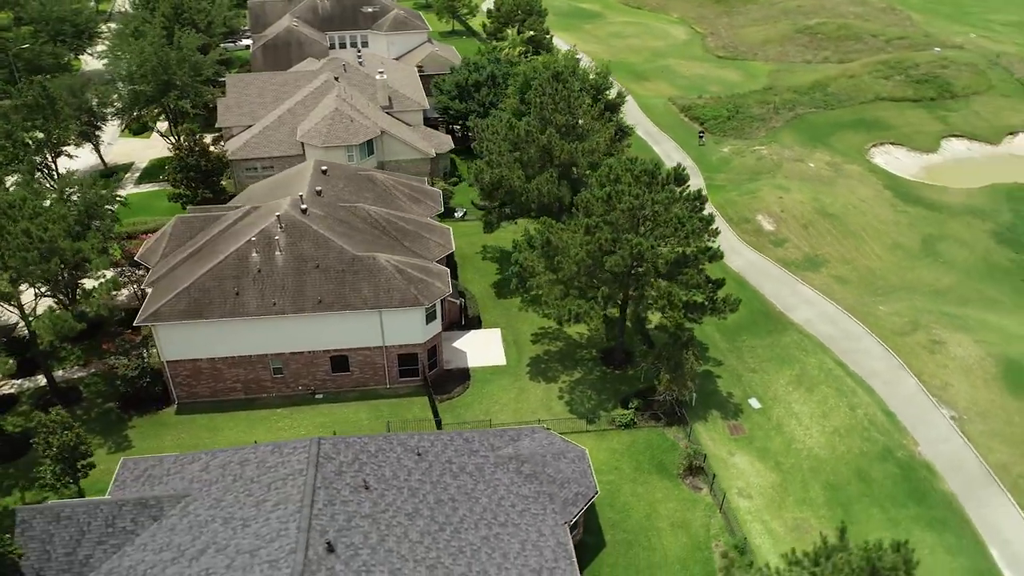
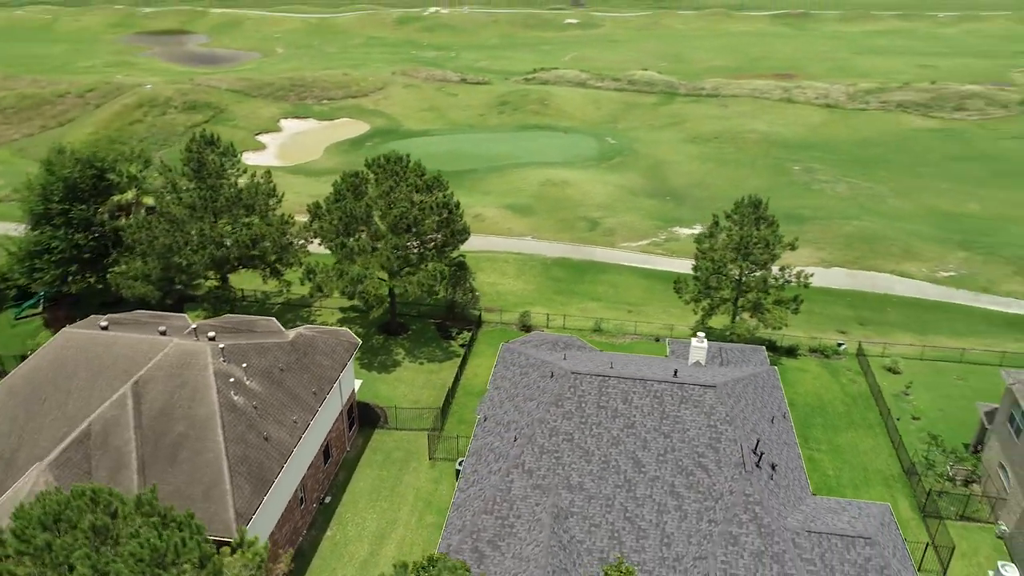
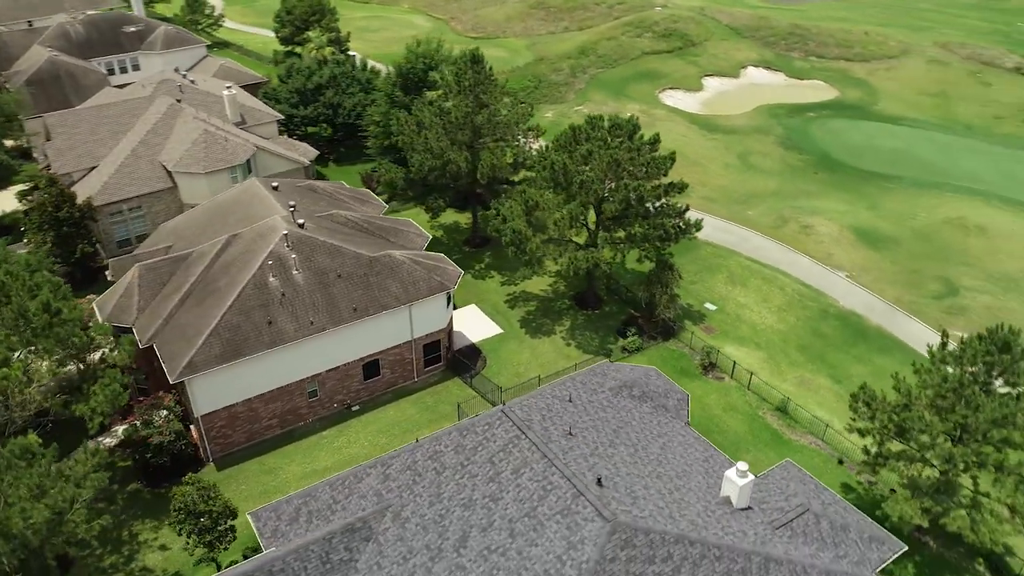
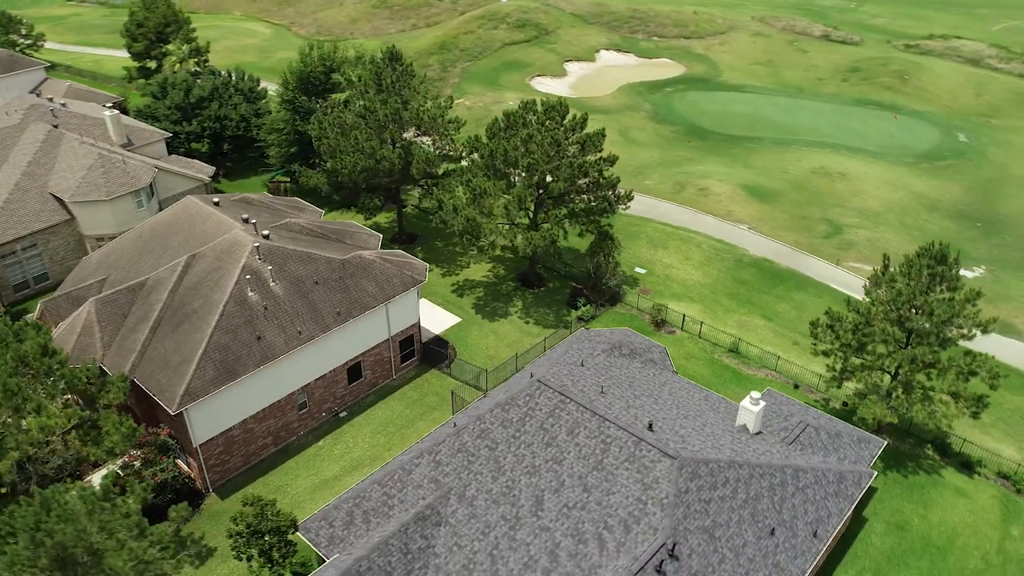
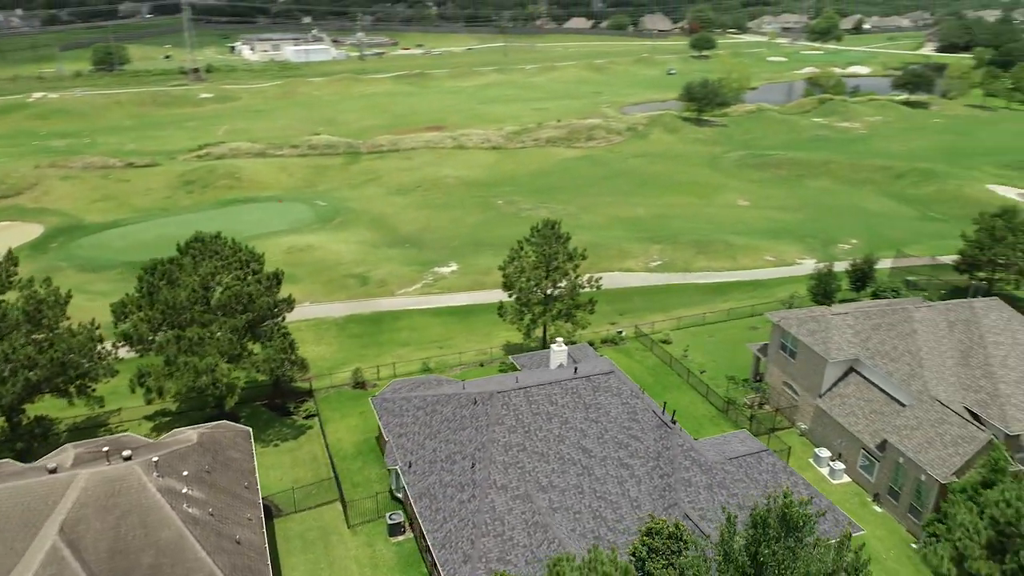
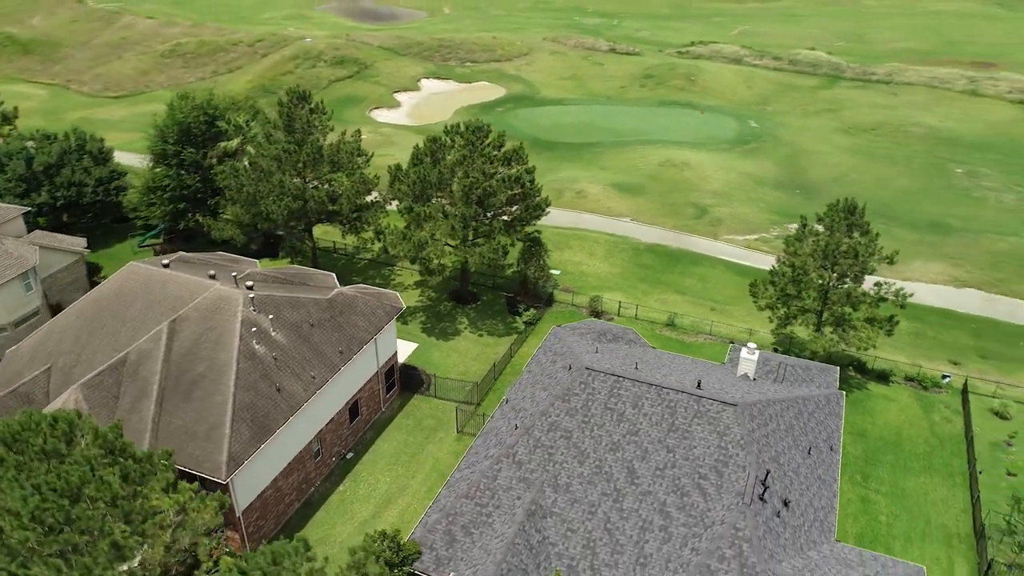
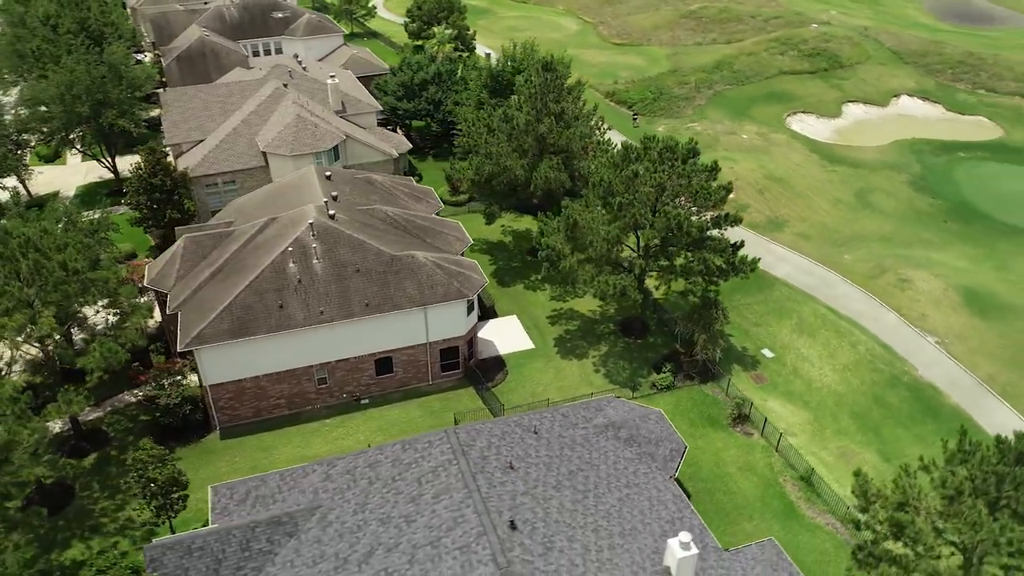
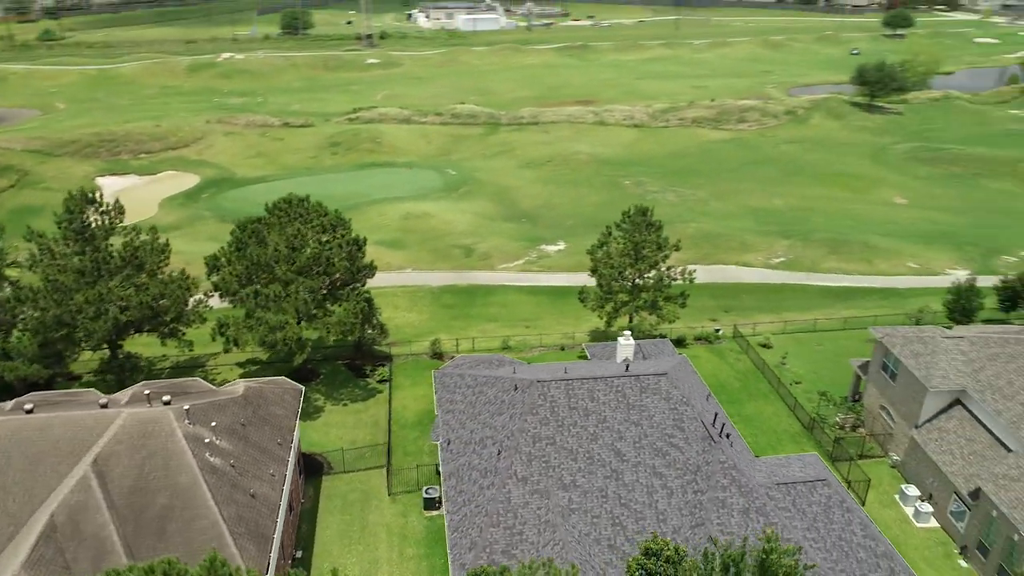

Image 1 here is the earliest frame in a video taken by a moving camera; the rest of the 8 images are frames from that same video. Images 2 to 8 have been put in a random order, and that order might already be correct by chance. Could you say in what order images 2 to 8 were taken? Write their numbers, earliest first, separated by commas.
7, 3, 4, 6, 2, 8, 5
